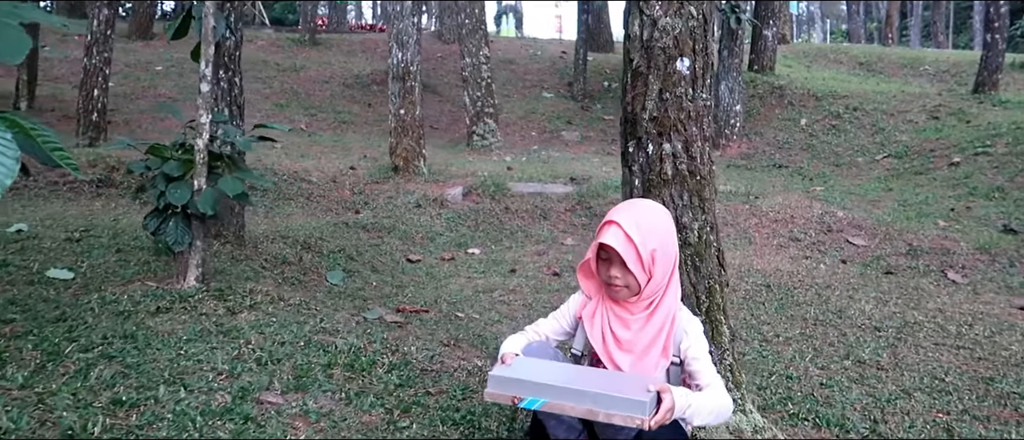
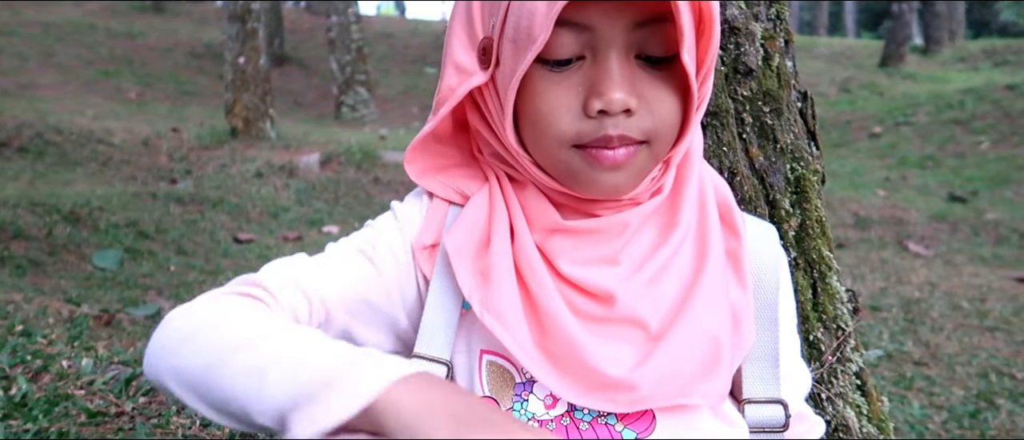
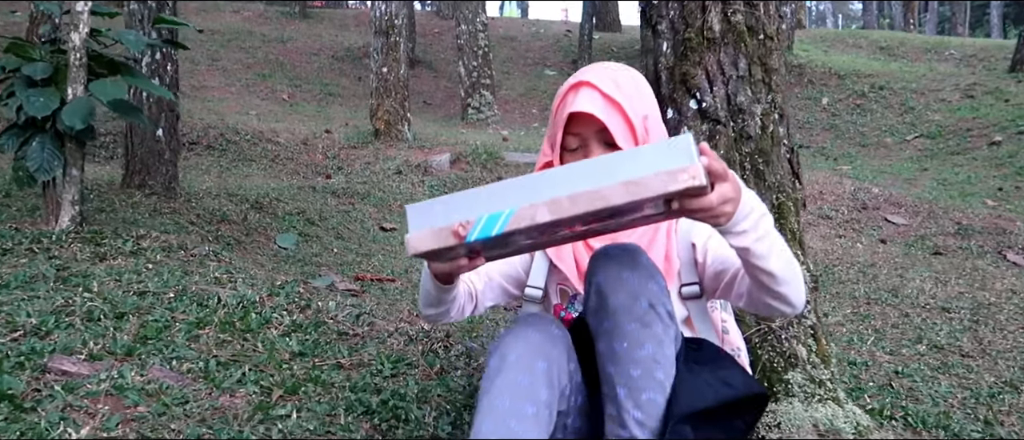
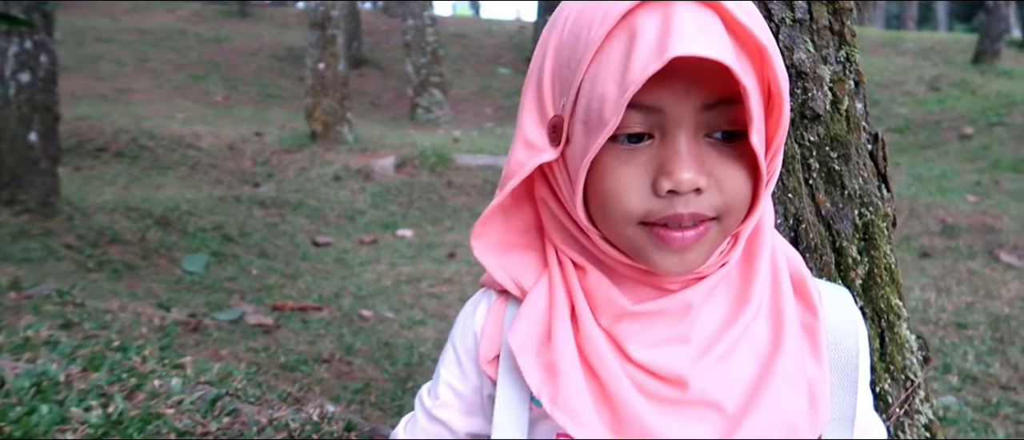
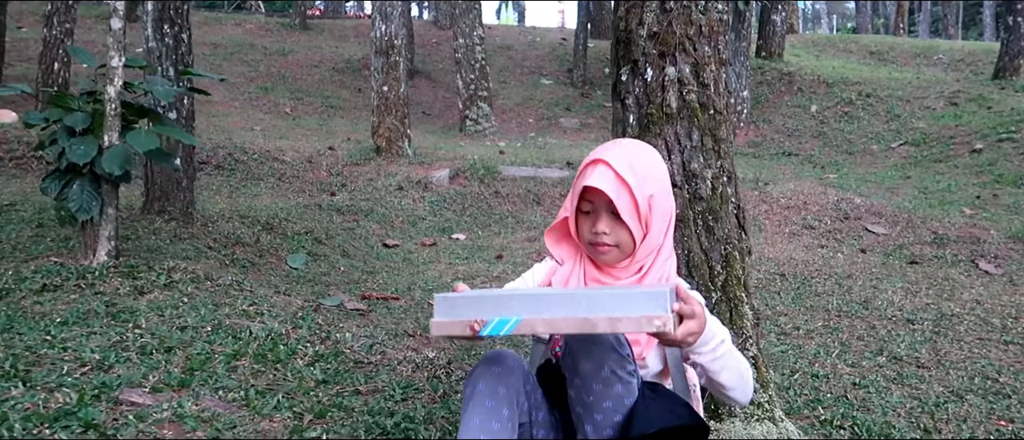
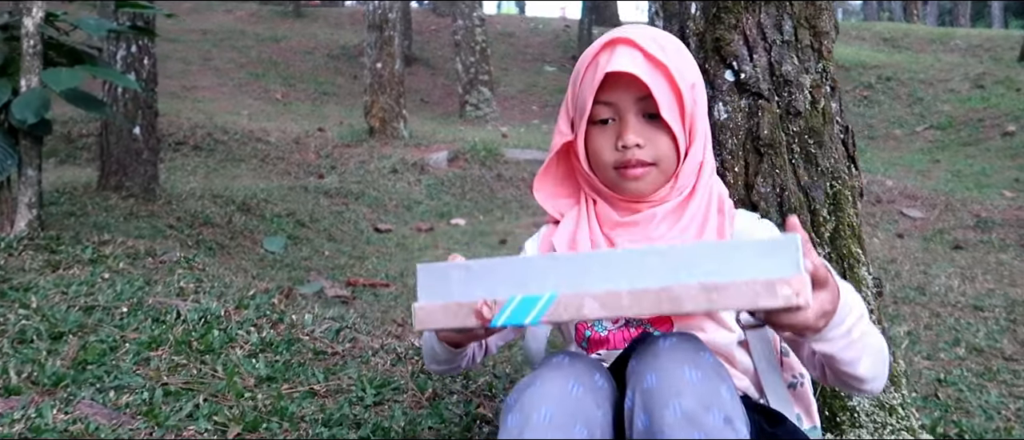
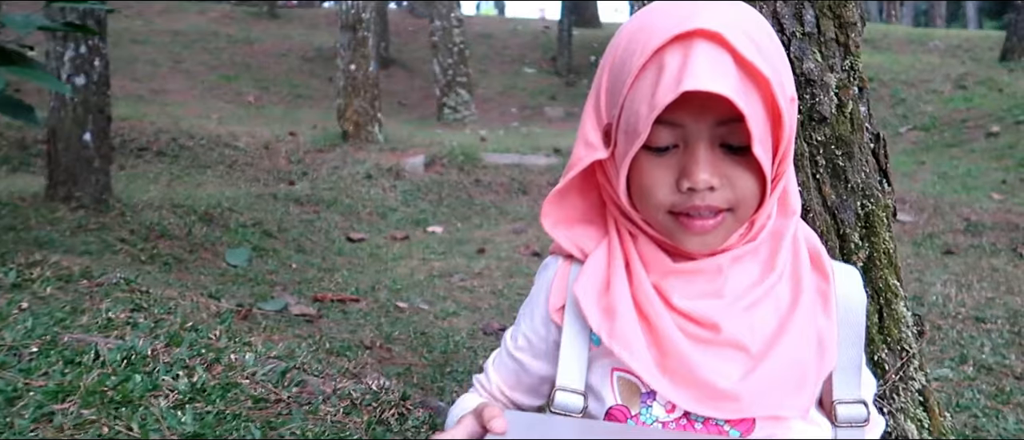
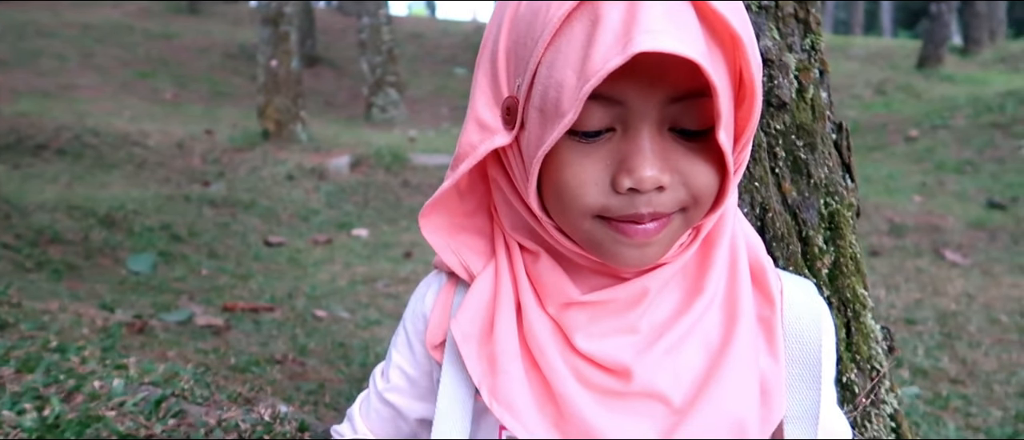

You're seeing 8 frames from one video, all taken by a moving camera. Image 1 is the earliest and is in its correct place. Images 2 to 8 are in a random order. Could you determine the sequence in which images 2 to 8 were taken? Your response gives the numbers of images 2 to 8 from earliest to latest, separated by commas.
5, 3, 6, 7, 4, 8, 2
